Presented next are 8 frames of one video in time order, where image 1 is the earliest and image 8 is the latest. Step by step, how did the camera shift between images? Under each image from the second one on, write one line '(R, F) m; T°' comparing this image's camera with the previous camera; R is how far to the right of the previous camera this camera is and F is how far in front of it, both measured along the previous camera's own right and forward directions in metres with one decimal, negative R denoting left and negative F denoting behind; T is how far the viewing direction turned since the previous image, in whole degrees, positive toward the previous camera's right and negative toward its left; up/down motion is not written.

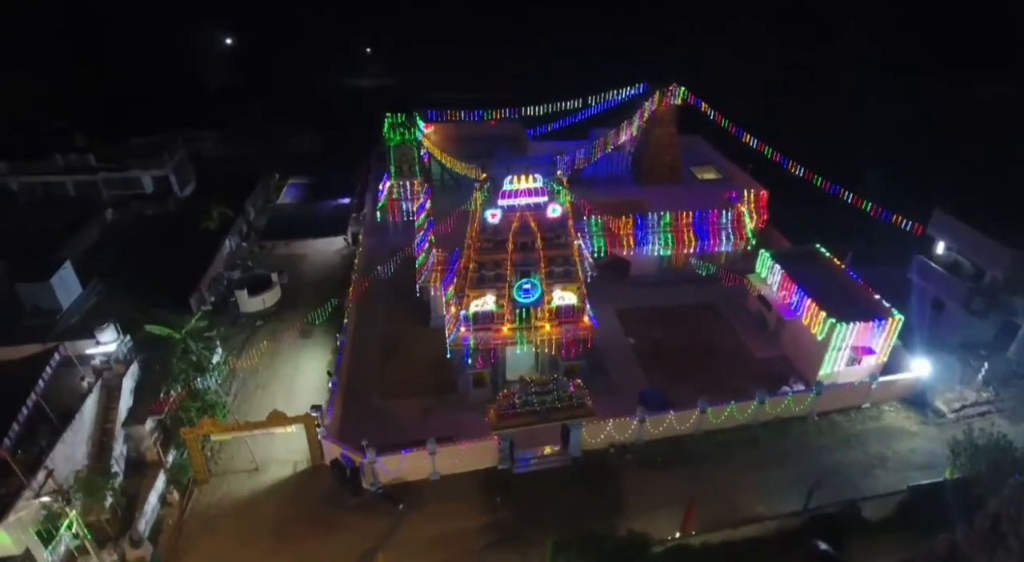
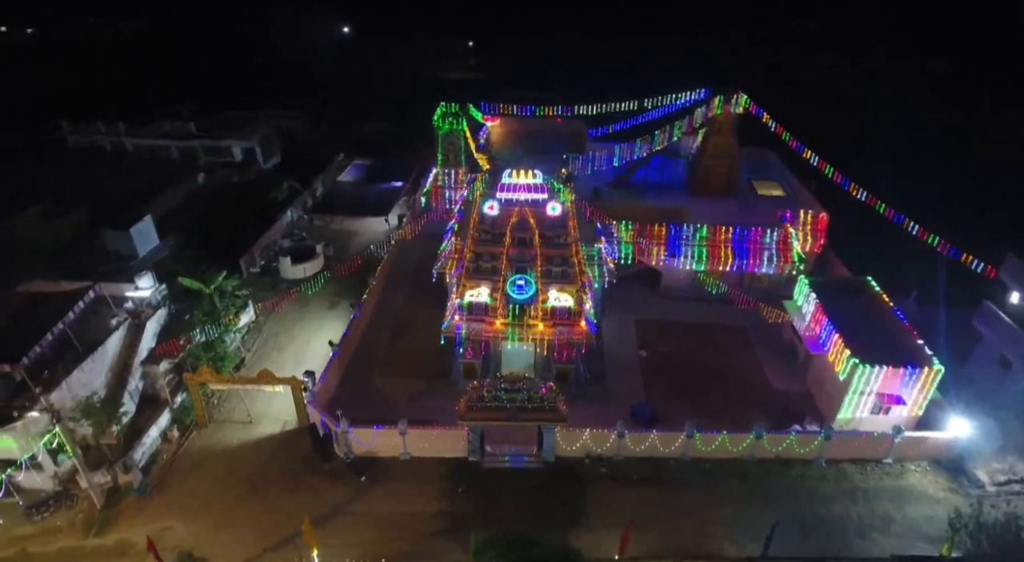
(+2.3, +0.3) m; -10°
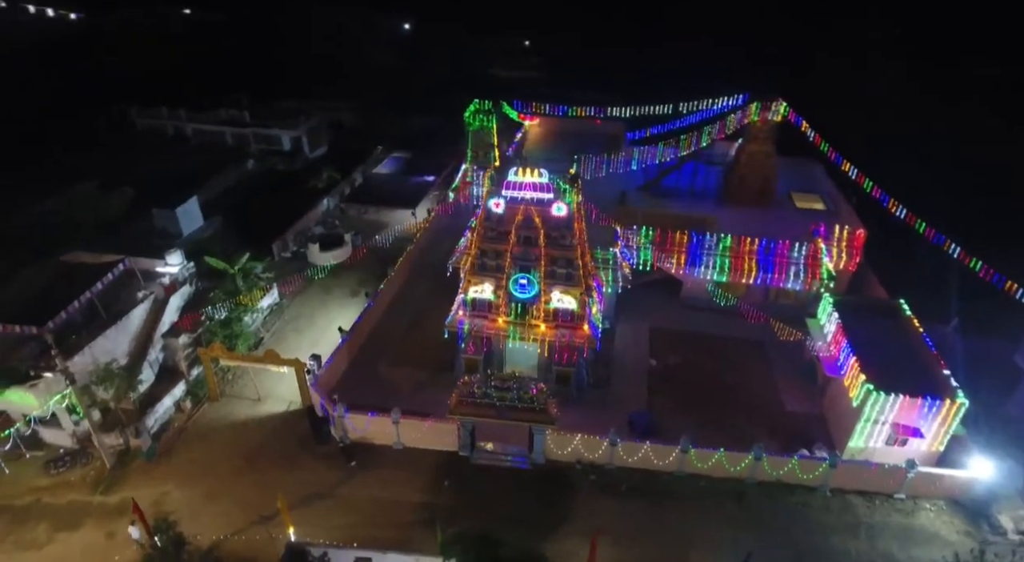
(+1.1, +0.1) m; -5°
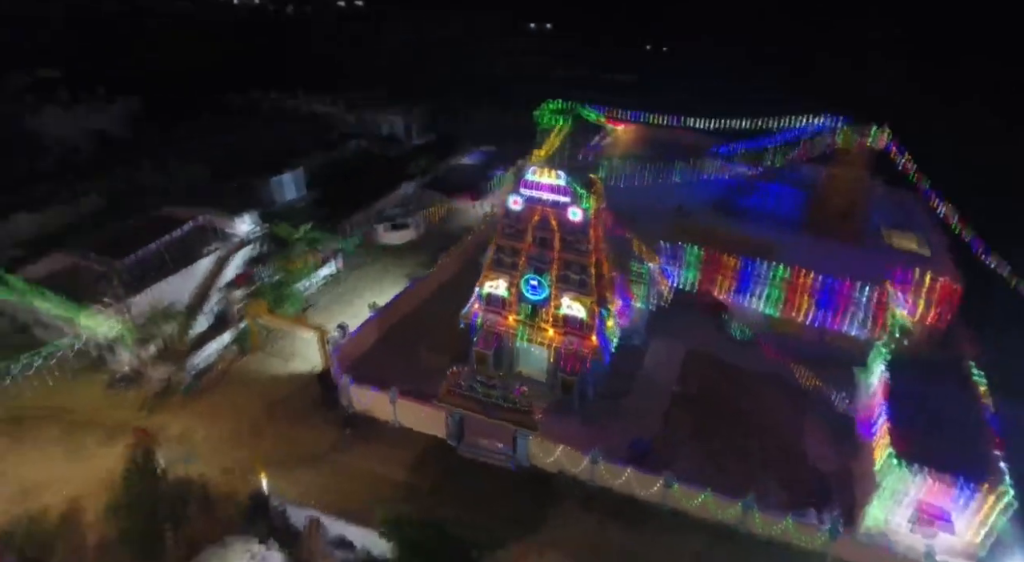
(+2.4, +0.3) m; -12°
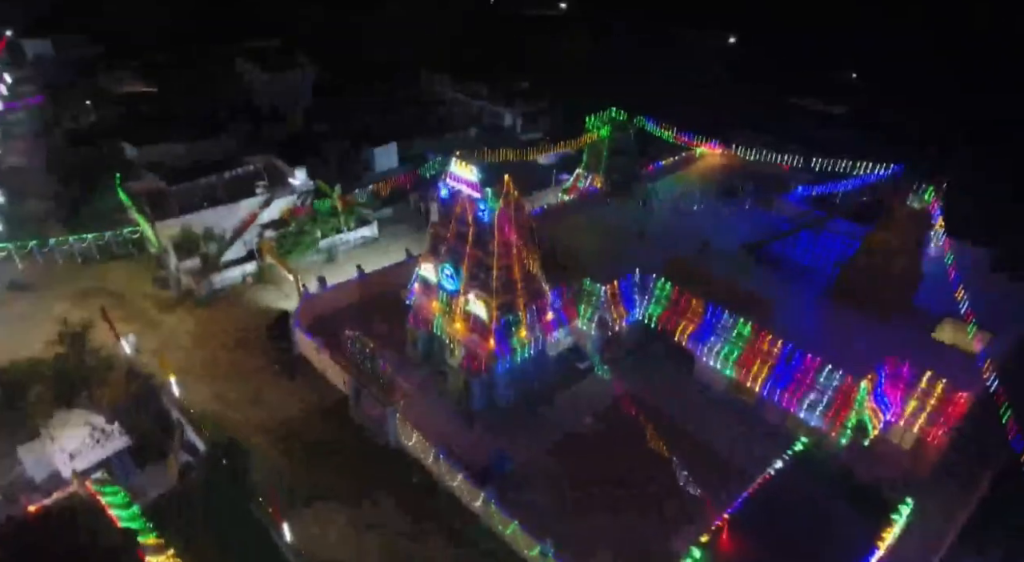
(+6.1, +1.1) m; -20°
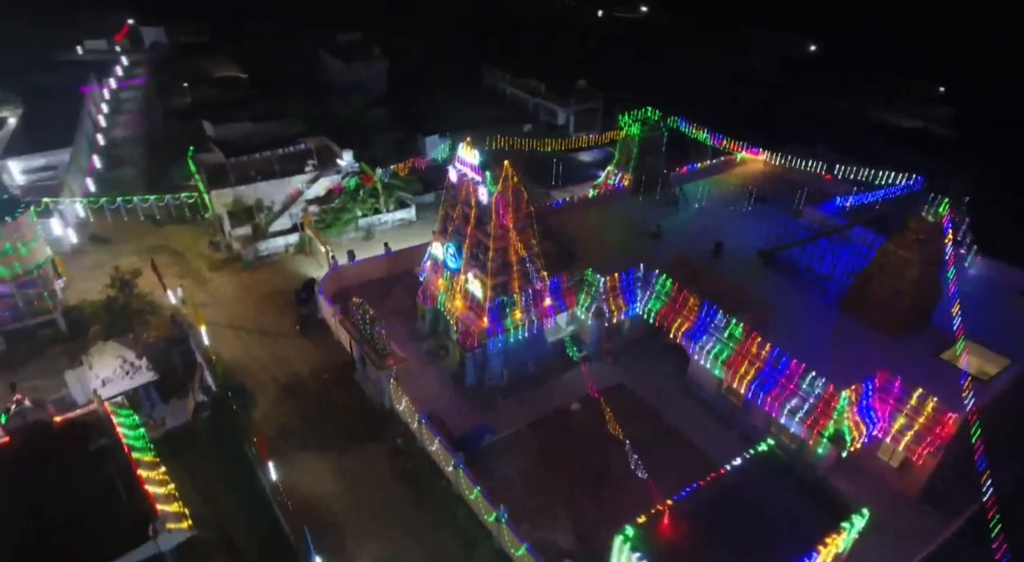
(+1.7, -0.4) m; -7°
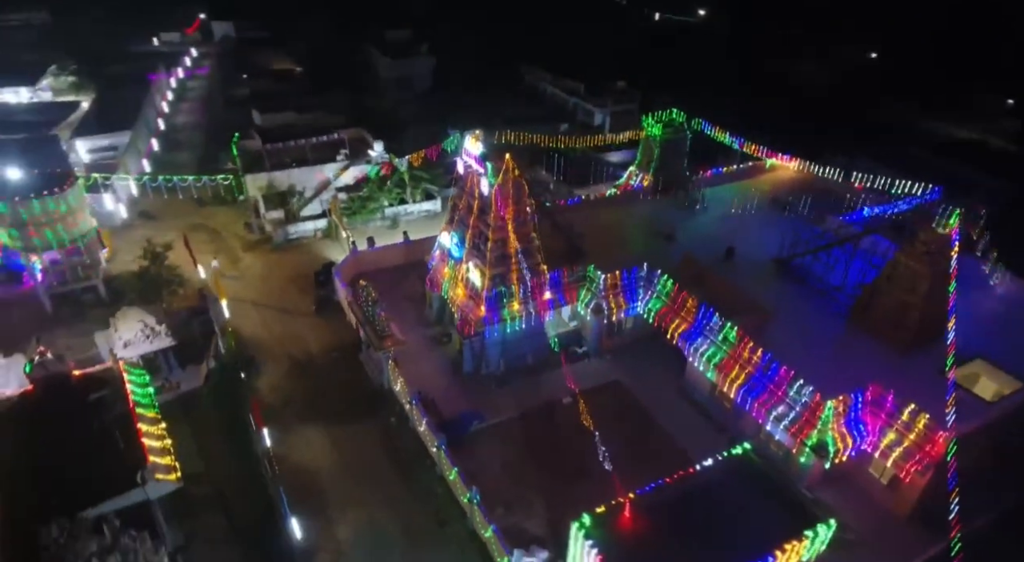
(+1.2, -0.2) m; -5°
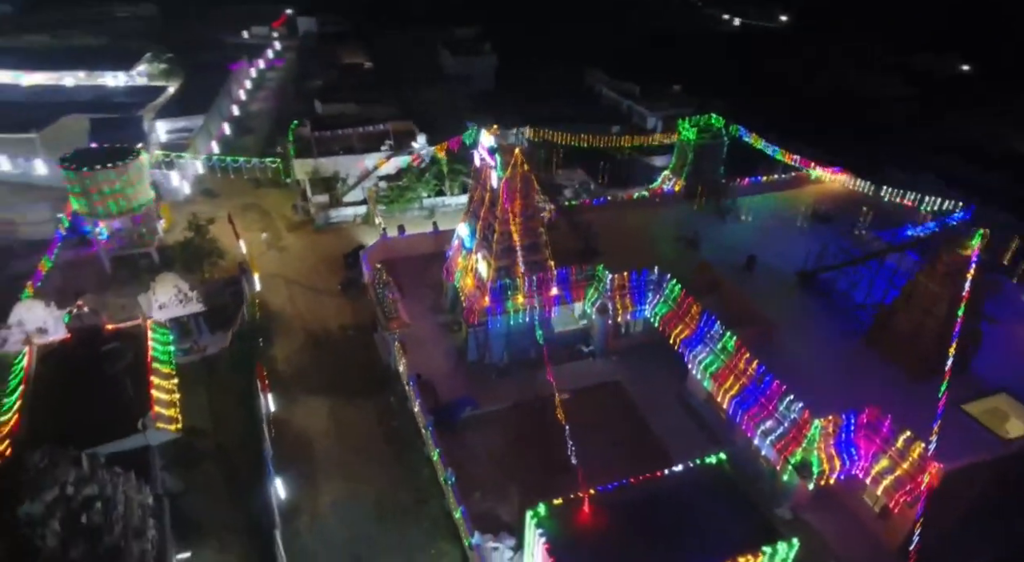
(+1.4, -0.1) m; -7°
